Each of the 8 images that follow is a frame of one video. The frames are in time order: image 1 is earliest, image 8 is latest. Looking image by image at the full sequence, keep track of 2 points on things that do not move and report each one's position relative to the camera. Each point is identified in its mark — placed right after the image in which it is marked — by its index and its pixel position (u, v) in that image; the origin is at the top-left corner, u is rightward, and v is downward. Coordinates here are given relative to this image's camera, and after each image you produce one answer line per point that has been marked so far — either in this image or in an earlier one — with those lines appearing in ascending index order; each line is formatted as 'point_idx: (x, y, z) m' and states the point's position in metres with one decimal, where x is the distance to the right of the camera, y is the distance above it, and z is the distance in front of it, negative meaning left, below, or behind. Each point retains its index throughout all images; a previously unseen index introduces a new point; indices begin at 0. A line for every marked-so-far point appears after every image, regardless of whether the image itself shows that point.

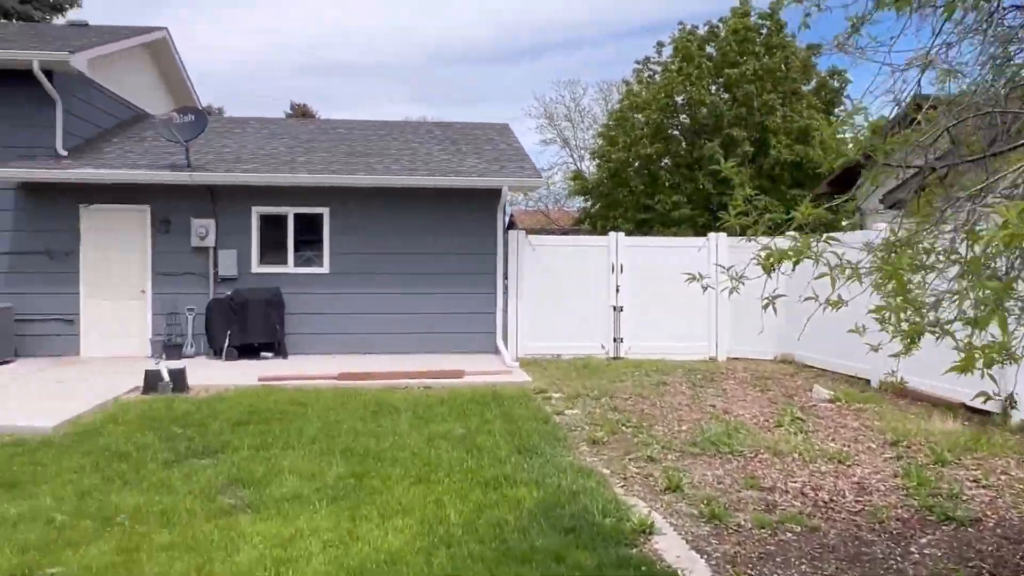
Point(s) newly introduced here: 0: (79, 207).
0: (-5.2, +1.0, +10.4) m
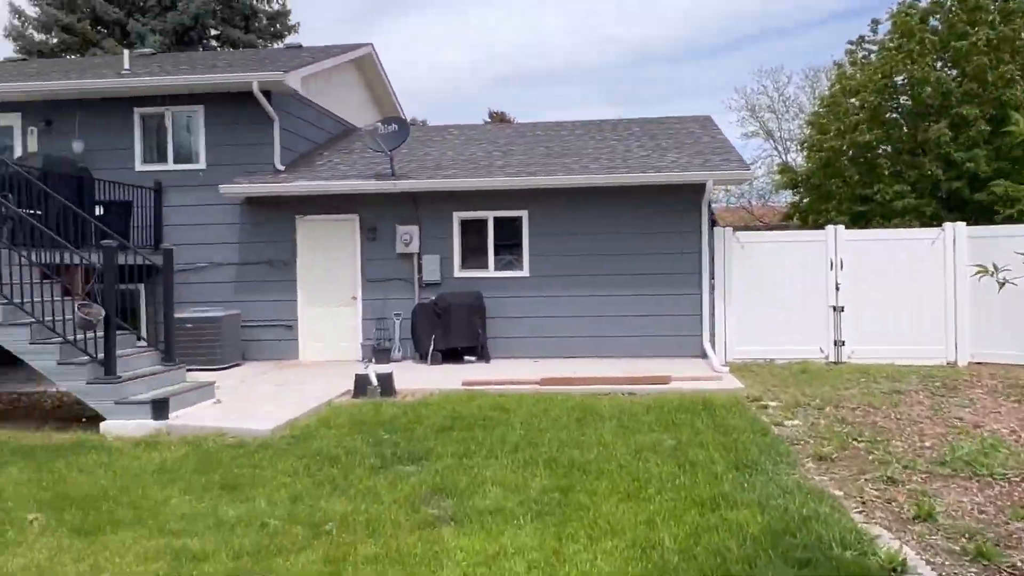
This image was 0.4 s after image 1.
0: (-2.7, +0.9, +11.0) m
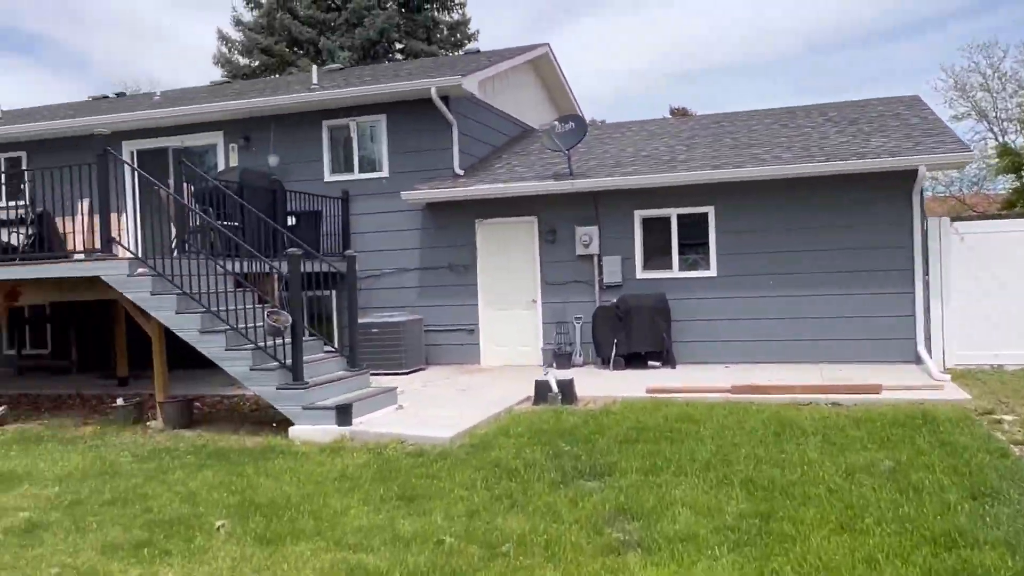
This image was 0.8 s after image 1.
0: (-0.5, +0.8, +10.9) m
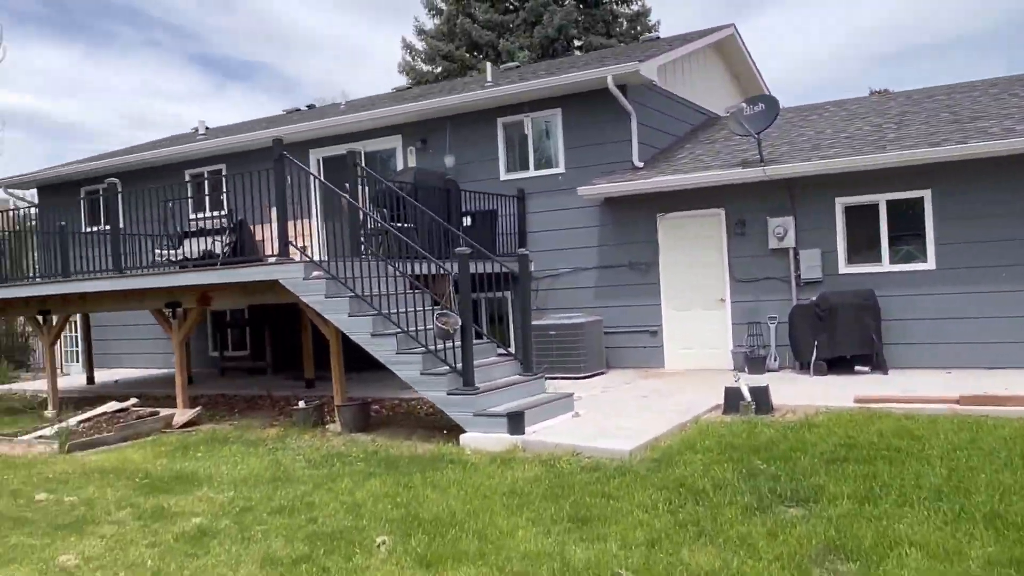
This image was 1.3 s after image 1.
0: (+1.7, +0.8, +10.3) m
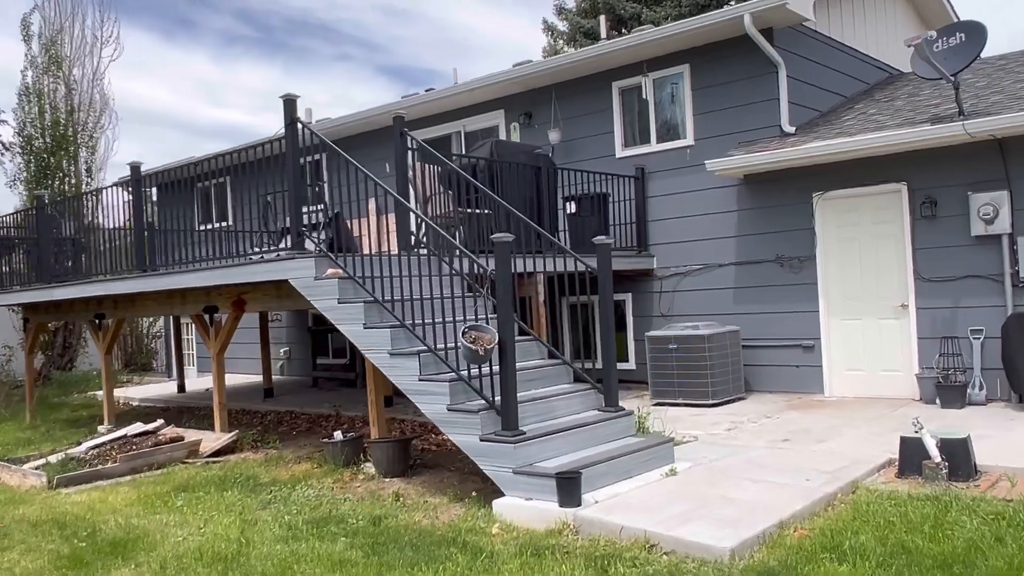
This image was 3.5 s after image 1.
0: (+2.7, +0.8, +7.9) m
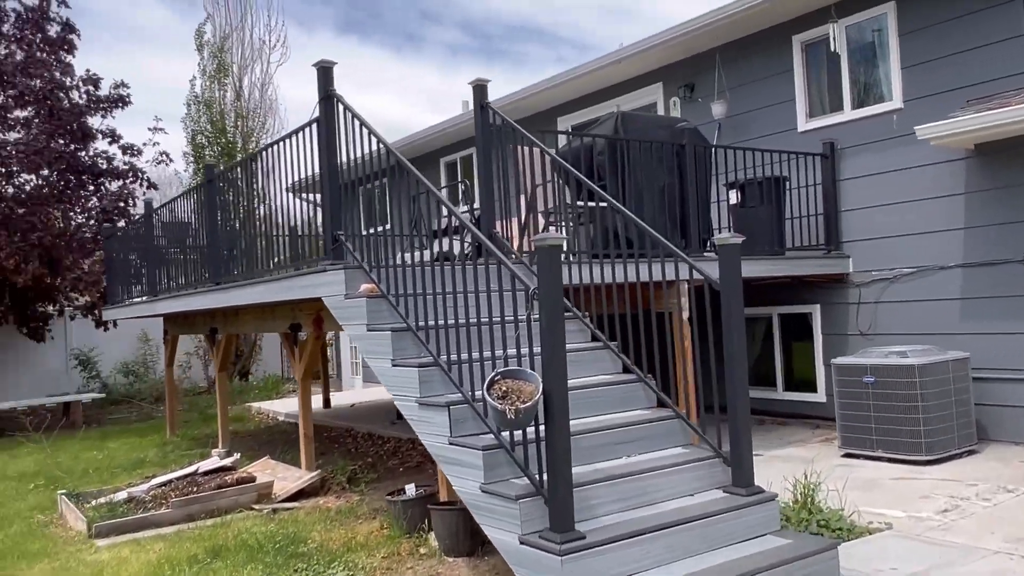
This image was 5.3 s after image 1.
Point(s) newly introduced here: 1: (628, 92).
0: (+3.6, +0.7, +5.5) m
1: (+1.2, +2.0, +9.0) m
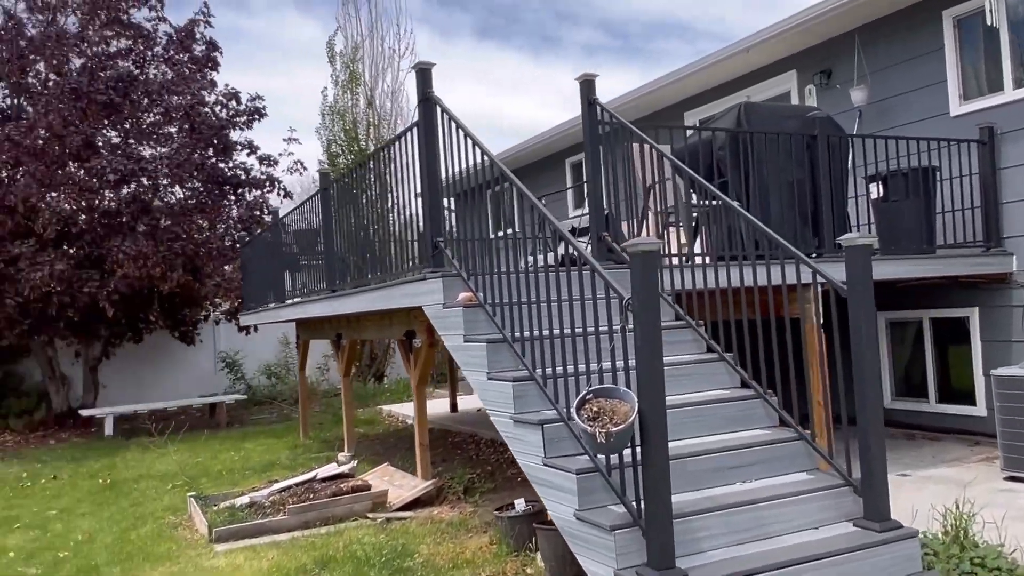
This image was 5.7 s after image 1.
0: (+4.2, +0.8, +4.7) m
1: (+2.4, +2.0, +8.5) m
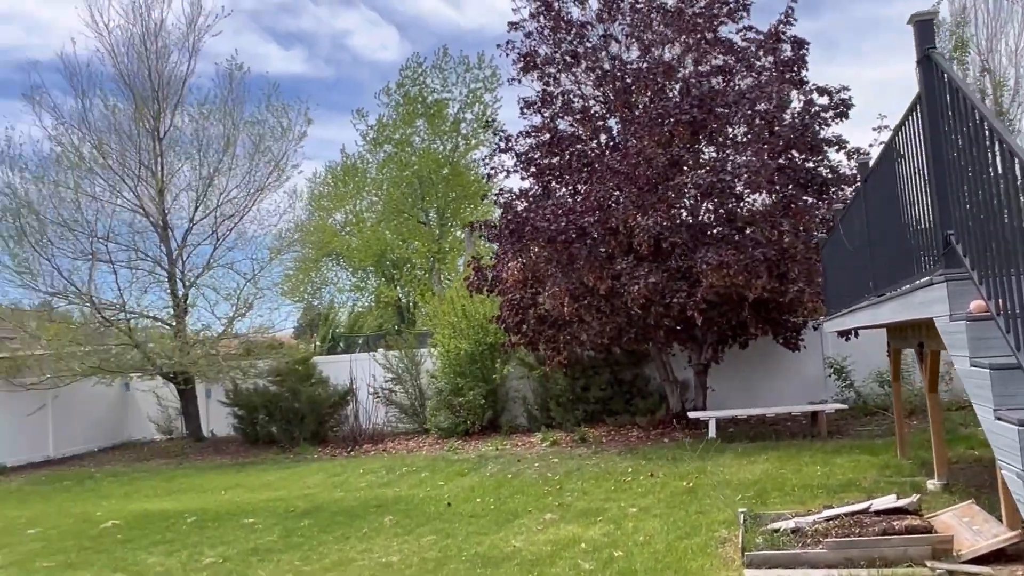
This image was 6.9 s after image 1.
0: (+5.4, +0.9, +0.7) m
1: (+6.4, +2.1, +4.8) m
